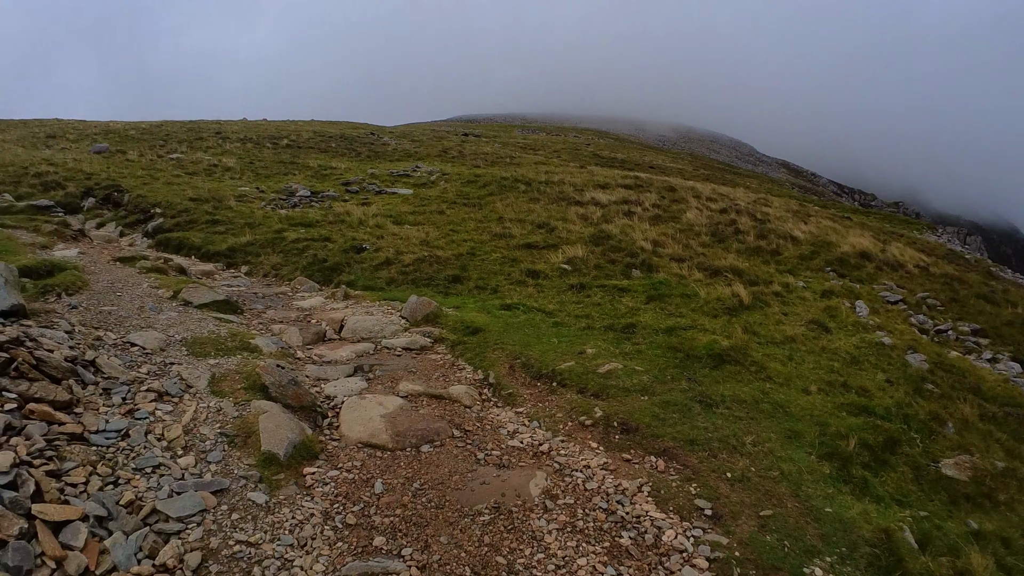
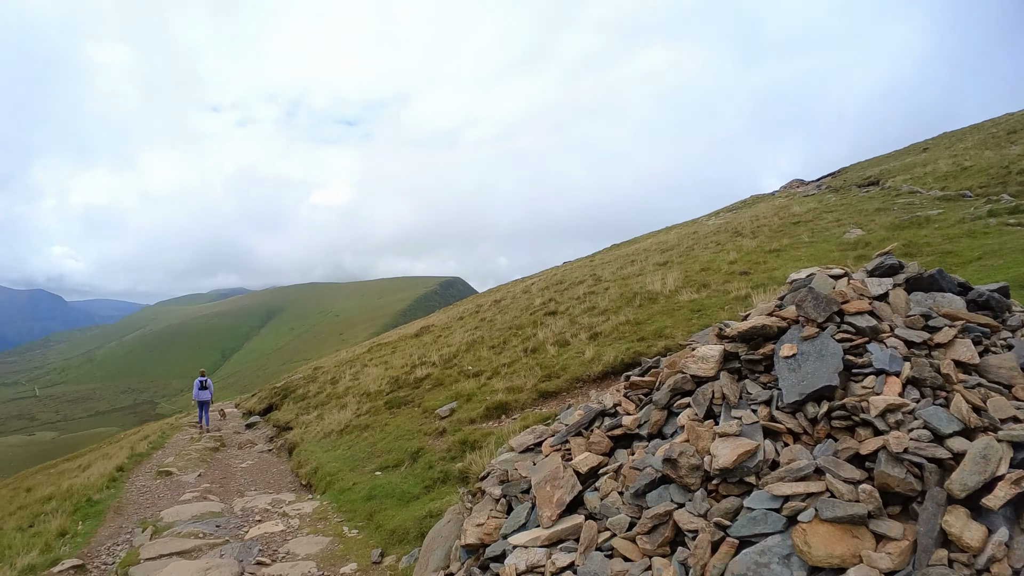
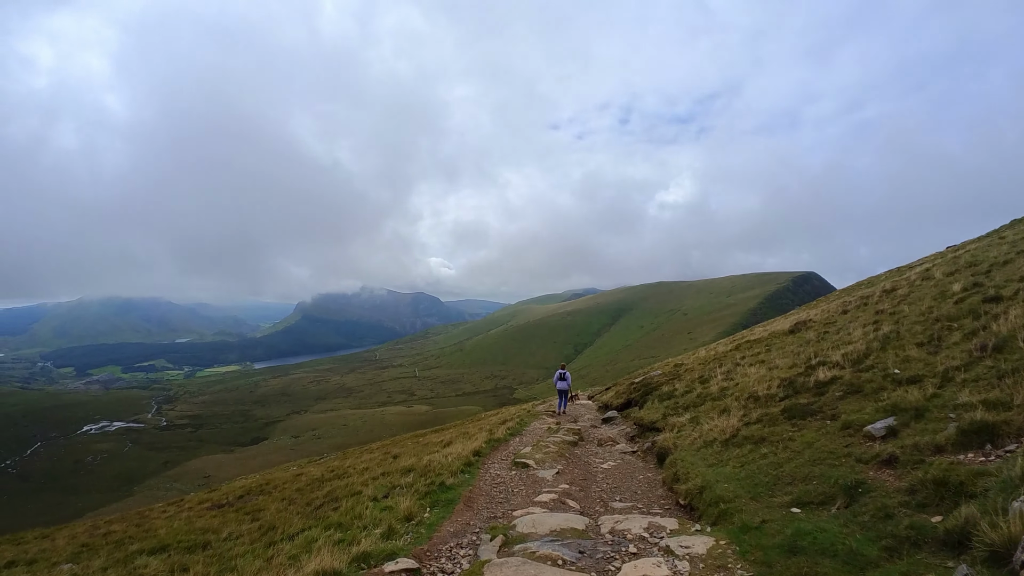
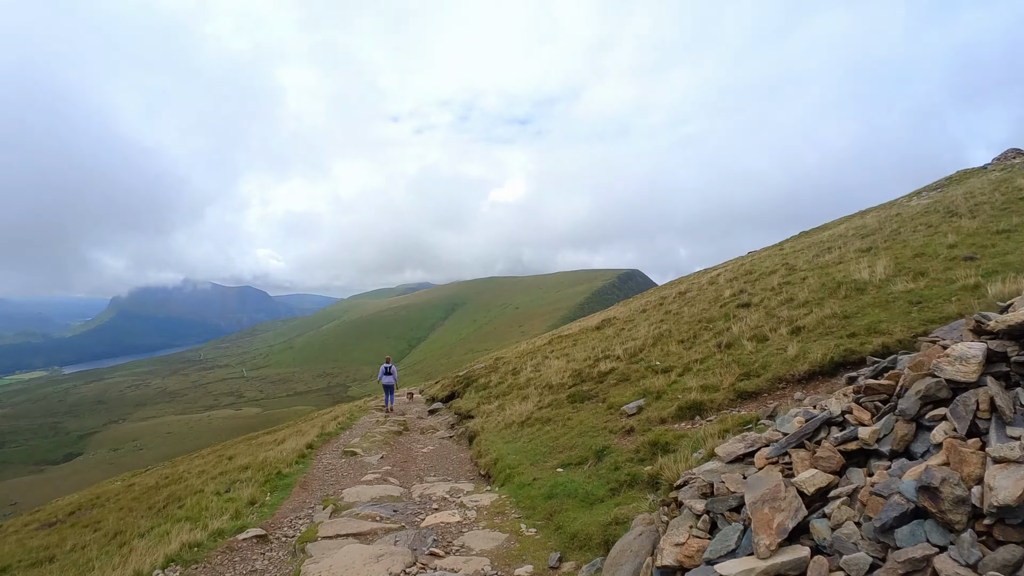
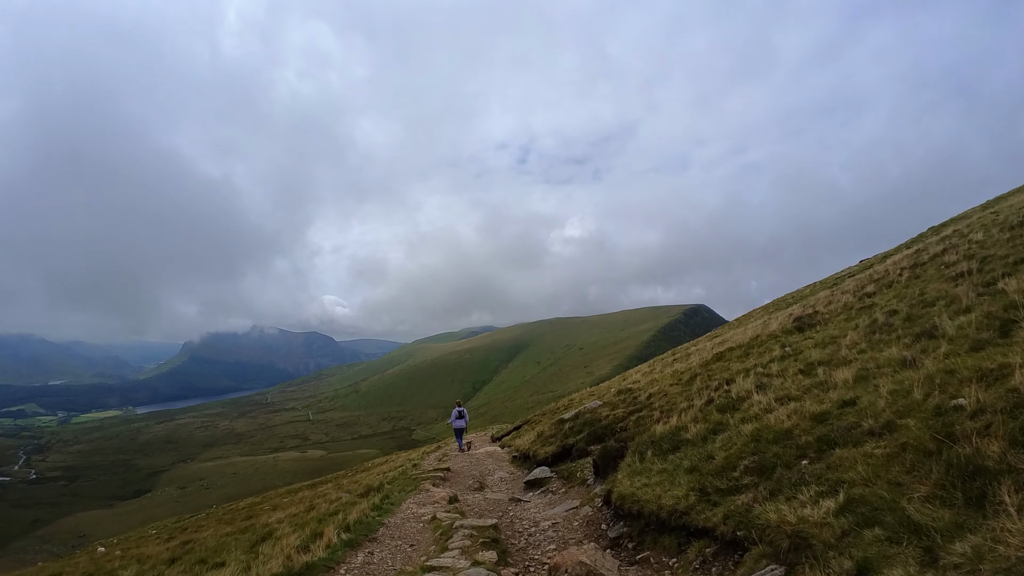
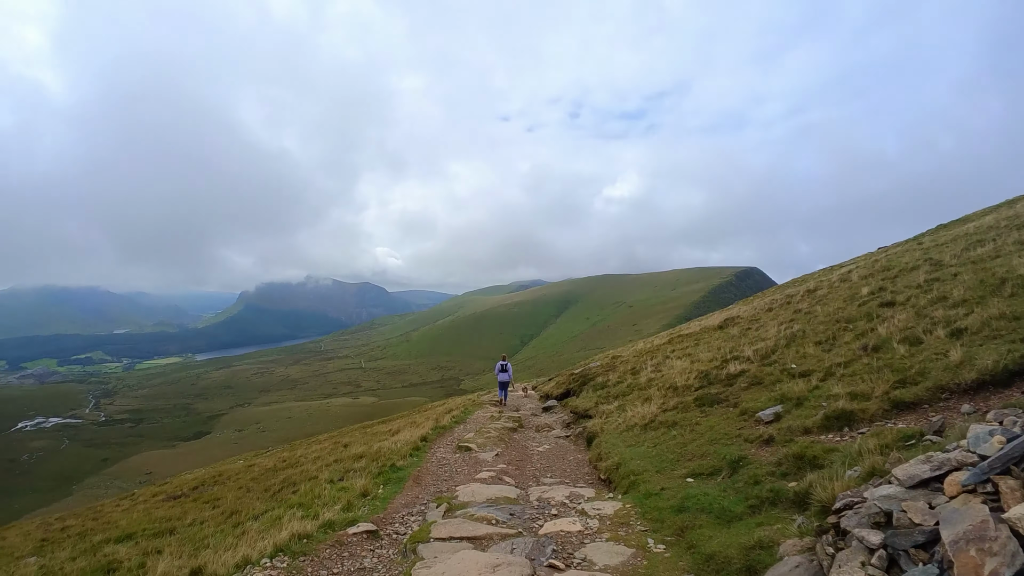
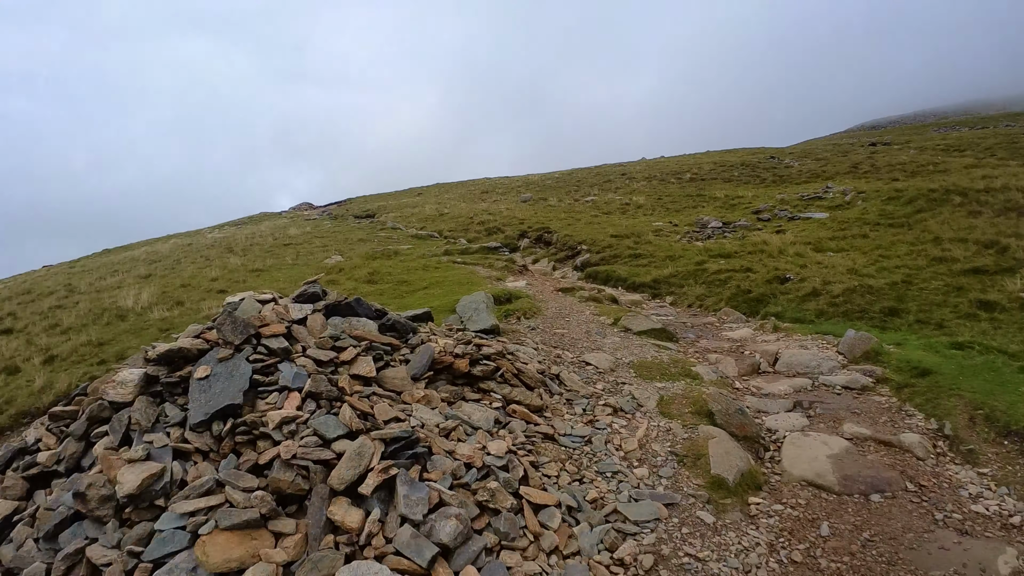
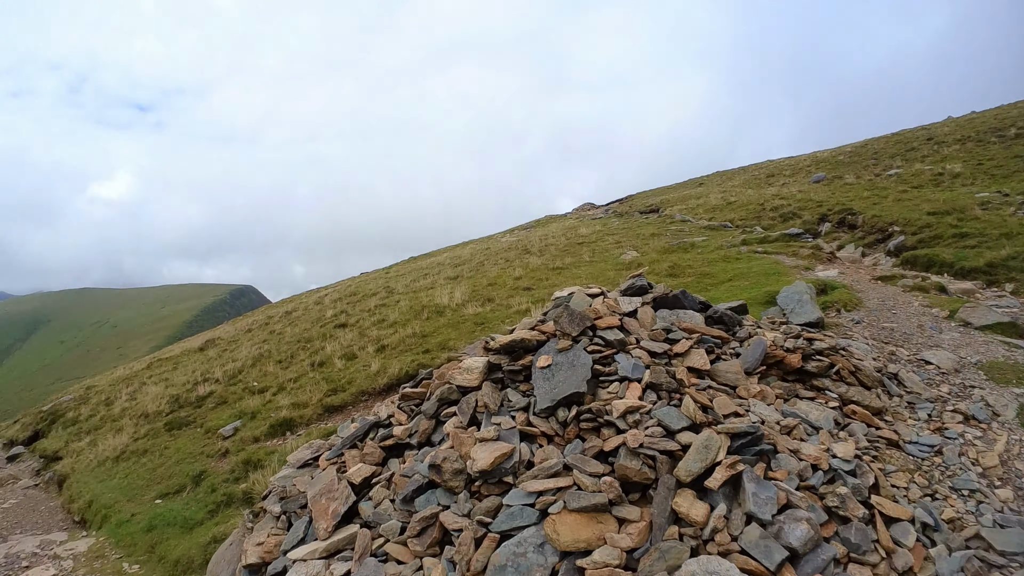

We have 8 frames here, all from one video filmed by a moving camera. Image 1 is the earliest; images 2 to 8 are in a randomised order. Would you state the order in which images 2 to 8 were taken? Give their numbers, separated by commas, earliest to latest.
7, 8, 2, 4, 6, 3, 5
